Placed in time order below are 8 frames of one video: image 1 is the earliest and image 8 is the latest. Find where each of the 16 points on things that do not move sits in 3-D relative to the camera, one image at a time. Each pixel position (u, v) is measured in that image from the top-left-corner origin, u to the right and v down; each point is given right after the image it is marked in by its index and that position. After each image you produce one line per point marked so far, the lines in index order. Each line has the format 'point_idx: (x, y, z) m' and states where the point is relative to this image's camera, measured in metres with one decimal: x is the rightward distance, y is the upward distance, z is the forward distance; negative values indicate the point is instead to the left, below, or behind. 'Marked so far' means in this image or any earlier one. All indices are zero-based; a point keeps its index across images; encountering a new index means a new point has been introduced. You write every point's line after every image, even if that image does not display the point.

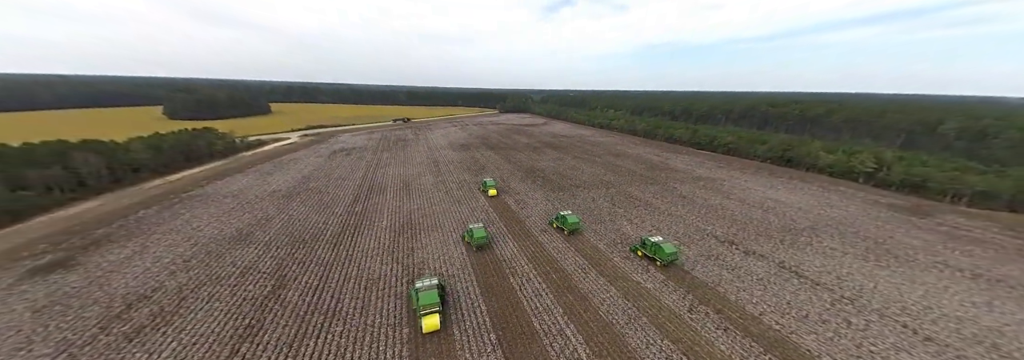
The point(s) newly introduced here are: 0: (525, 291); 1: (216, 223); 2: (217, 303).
0: (+0.6, -5.1, +10.7) m
1: (-21.1, -3.1, +16.7) m
2: (-11.7, -4.8, +9.4) m
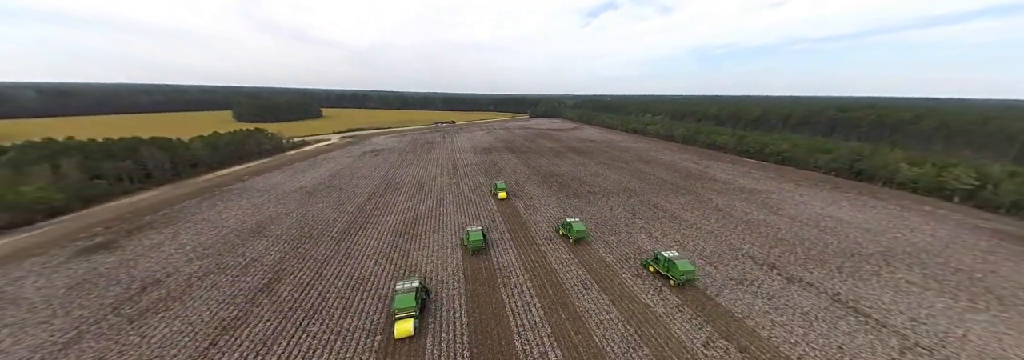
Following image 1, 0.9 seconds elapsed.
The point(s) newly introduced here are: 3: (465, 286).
0: (+0.1, -5.2, +9.9) m
1: (-20.8, -2.8, +18.1) m
2: (-12.3, -4.6, +9.8) m
3: (-2.2, -5.0, +11.1) m
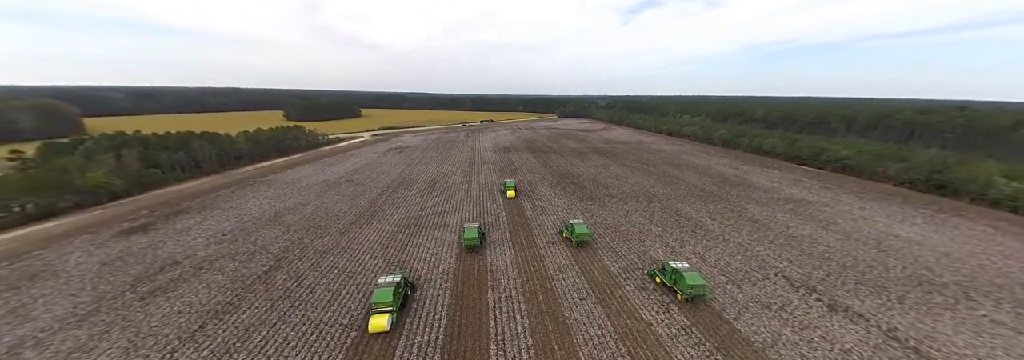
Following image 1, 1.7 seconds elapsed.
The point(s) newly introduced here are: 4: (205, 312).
0: (-0.5, -5.2, +9.3) m
1: (-20.4, -2.1, +19.4) m
2: (-12.8, -4.2, +10.4) m
3: (-2.7, -4.8, +10.7) m
4: (-10.8, -4.6, +8.3) m
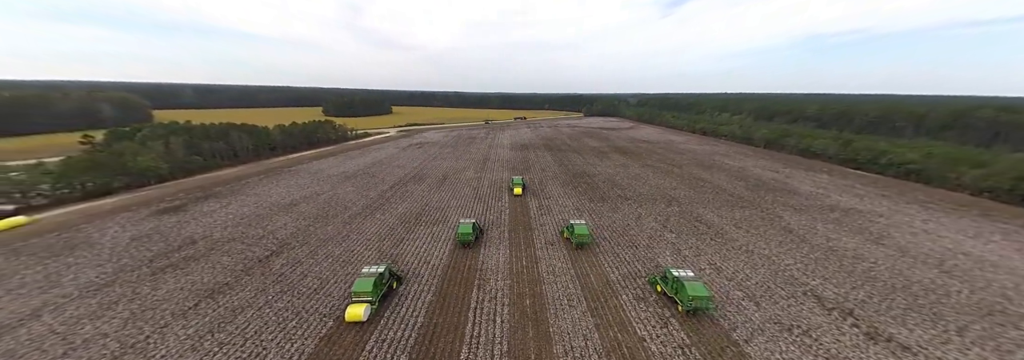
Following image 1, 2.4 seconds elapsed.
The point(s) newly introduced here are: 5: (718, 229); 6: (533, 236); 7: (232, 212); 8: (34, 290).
0: (-1.3, -5.0, +8.9) m
1: (-20.1, -1.2, +20.7) m
2: (-13.4, -3.6, +11.1) m
3: (-3.3, -4.6, +10.5) m
4: (-11.6, -4.1, +8.8) m
5: (+16.4, -3.9, +18.9) m
6: (+1.4, -3.7, +15.7) m
7: (-18.9, -2.2, +16.0) m
8: (-16.7, -4.0, +8.1) m
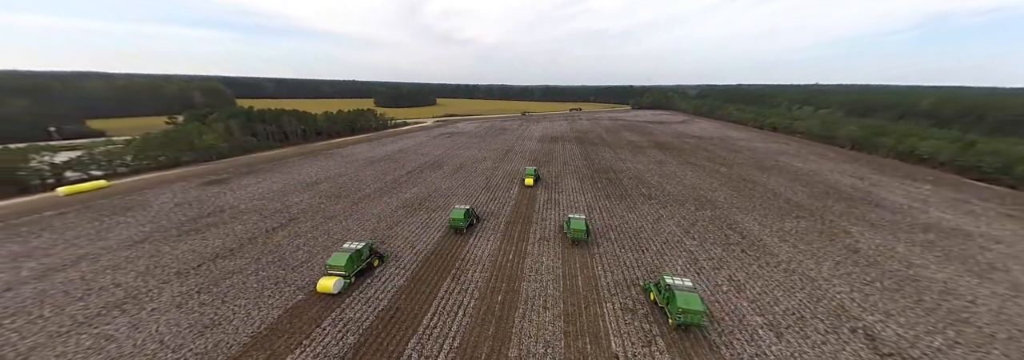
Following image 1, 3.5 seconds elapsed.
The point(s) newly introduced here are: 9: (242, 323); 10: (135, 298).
0: (-2.5, -4.5, +8.6) m
1: (-19.3, +0.6, +22.7) m
2: (-14.1, -2.4, +12.4) m
3: (-4.3, -3.9, +10.5) m
4: (-12.7, -3.1, +9.9) m
5: (+16.4, -4.0, +16.0) m
6: (+1.1, -3.1, +15.0) m
7: (-18.9, -0.6, +18.0) m
8: (-17.9, -2.7, +9.8) m
9: (-7.7, -4.2, +6.8) m
10: (-11.7, -3.7, +7.3) m
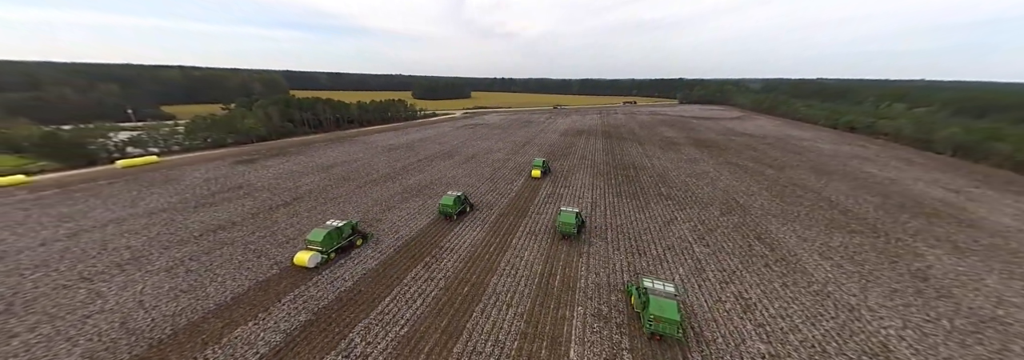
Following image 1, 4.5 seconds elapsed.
0: (-3.8, -4.0, +8.5) m
1: (-18.7, +2.3, +24.3) m
2: (-14.8, -1.3, +13.5) m
3: (-5.4, -3.3, +10.5) m
4: (-13.7, -2.1, +10.9) m
5: (+15.8, -4.2, +13.7) m
6: (+0.5, -2.6, +14.3) m
7: (-18.8, +1.0, +19.6) m
8: (-18.9, -1.4, +11.4) m
9: (-9.2, -3.5, +7.3) m
10: (-13.1, -2.8, +8.2) m
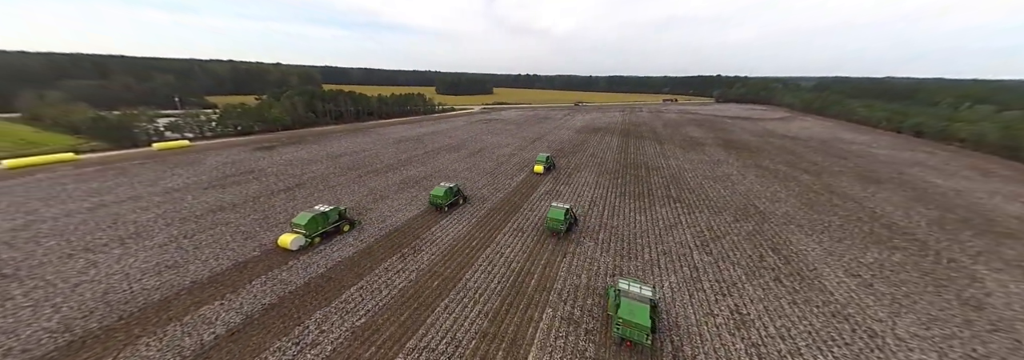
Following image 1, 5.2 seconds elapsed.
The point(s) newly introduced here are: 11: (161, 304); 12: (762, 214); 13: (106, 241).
0: (-4.9, -3.6, +8.5) m
1: (-18.3, +3.4, +25.3) m
2: (-15.4, -0.4, +14.3) m
3: (-6.3, -2.8, +10.7) m
4: (-14.5, -1.3, +11.6) m
5: (+15.0, -4.5, +12.2) m
6: (-0.1, -2.3, +14.0) m
7: (-18.8, +2.1, +20.6) m
8: (-19.6, -0.4, +12.5) m
9: (-10.4, -2.9, +7.8) m
10: (-14.1, -2.0, +8.9) m
11: (-9.2, -3.3, +6.2) m
12: (+19.5, -2.7, +18.5) m
13: (-14.4, -2.1, +8.4) m
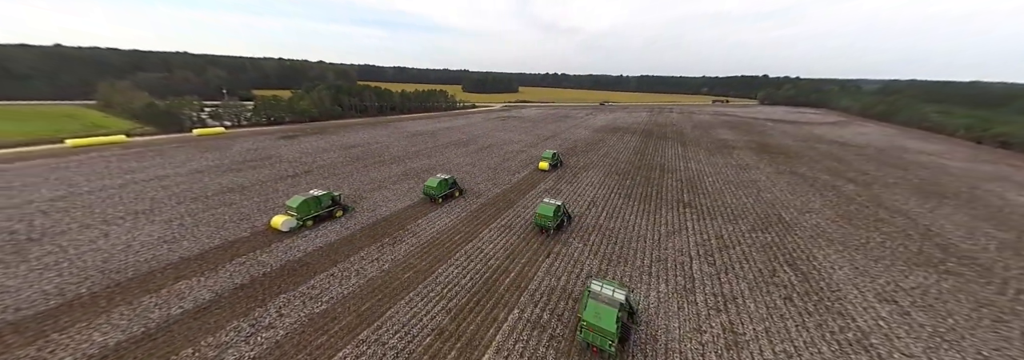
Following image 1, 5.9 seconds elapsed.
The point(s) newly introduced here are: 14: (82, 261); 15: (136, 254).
0: (-5.9, -3.1, +8.7) m
1: (-17.5, +4.5, +26.5) m
2: (-15.8, +0.5, +15.4) m
3: (-7.0, -2.3, +11.0) m
4: (-15.1, -0.4, +12.6) m
5: (+14.2, -4.9, +10.8) m
6: (-0.6, -2.0, +13.8) m
7: (-18.5, +3.2, +21.9) m
8: (-20.1, +0.7, +13.9) m
9: (-11.4, -2.2, +8.4) m
10: (-15.0, -1.2, +9.9) m
11: (-10.4, -2.7, +6.8) m
12: (+19.3, -3.3, +16.7) m
13: (-15.3, -1.3, +9.4) m
14: (-12.6, -2.2, +7.0) m
15: (-12.1, -2.3, +7.7) m
